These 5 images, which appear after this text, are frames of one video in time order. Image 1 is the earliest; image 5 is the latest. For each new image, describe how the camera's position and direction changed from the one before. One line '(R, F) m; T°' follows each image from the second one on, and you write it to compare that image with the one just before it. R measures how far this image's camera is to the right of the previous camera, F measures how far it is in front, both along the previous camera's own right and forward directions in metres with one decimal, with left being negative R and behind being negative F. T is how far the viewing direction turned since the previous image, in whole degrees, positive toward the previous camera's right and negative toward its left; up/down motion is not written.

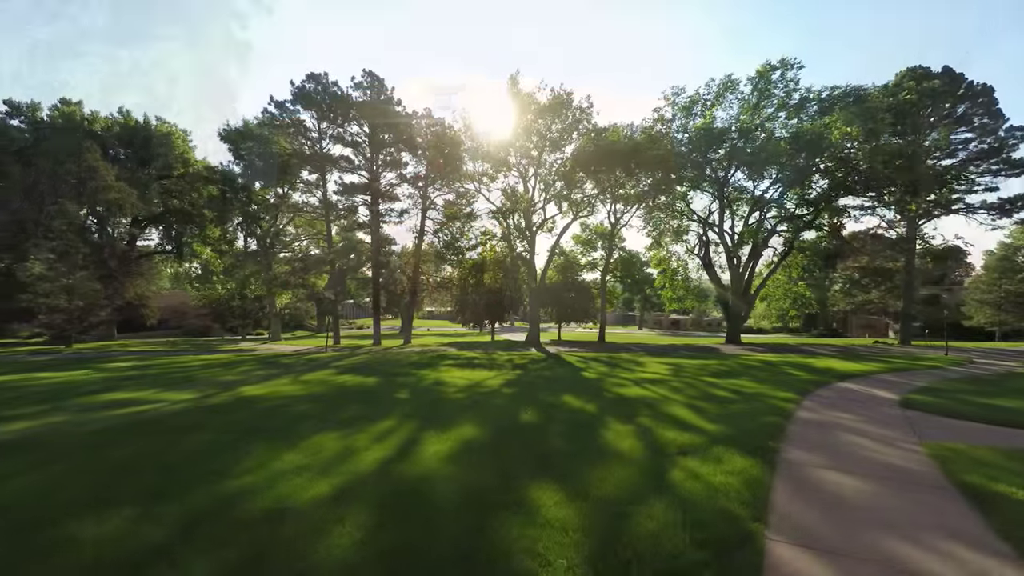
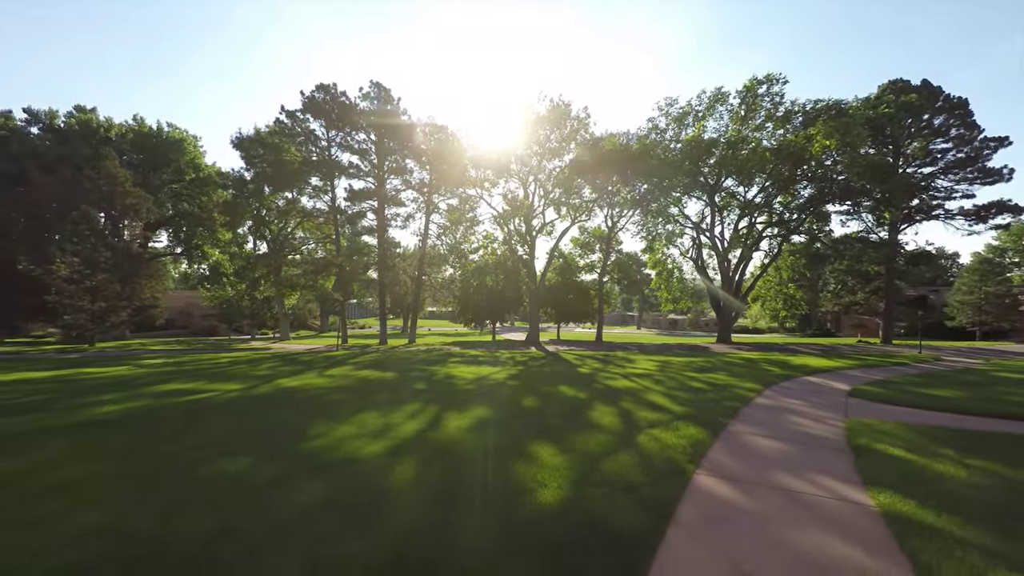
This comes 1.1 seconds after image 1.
(-0.1, -1.7) m; 0°
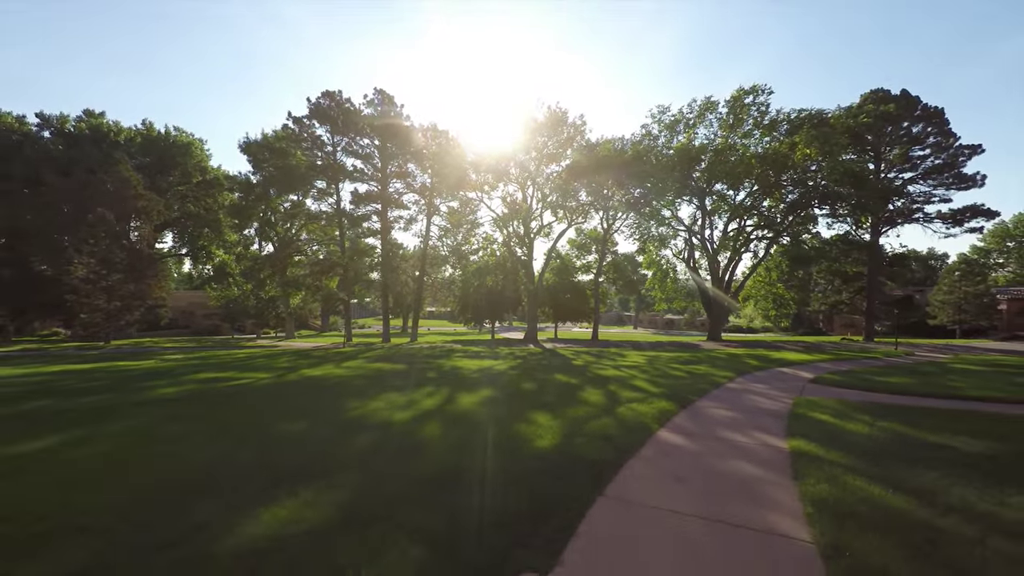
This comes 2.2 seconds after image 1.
(-0.1, -1.6) m; 0°
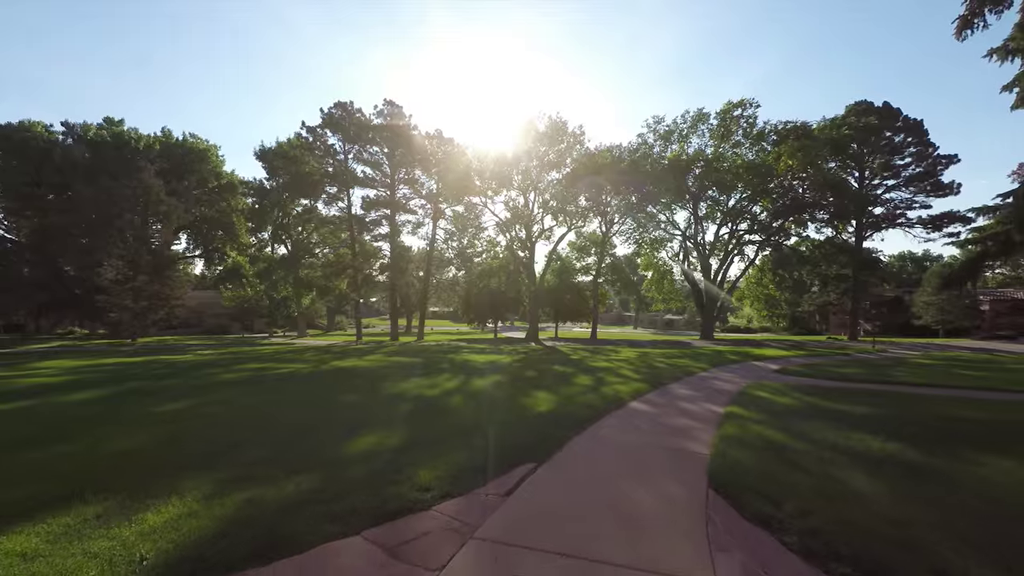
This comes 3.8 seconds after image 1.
(-0.1, -2.1) m; 0°
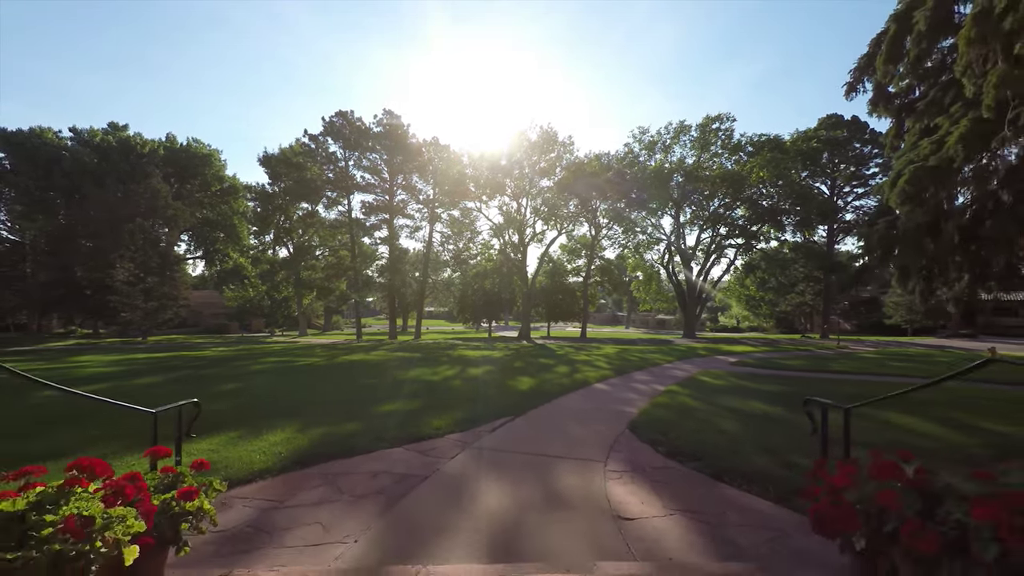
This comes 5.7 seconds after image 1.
(+0.1, -2.2) m; +1°
